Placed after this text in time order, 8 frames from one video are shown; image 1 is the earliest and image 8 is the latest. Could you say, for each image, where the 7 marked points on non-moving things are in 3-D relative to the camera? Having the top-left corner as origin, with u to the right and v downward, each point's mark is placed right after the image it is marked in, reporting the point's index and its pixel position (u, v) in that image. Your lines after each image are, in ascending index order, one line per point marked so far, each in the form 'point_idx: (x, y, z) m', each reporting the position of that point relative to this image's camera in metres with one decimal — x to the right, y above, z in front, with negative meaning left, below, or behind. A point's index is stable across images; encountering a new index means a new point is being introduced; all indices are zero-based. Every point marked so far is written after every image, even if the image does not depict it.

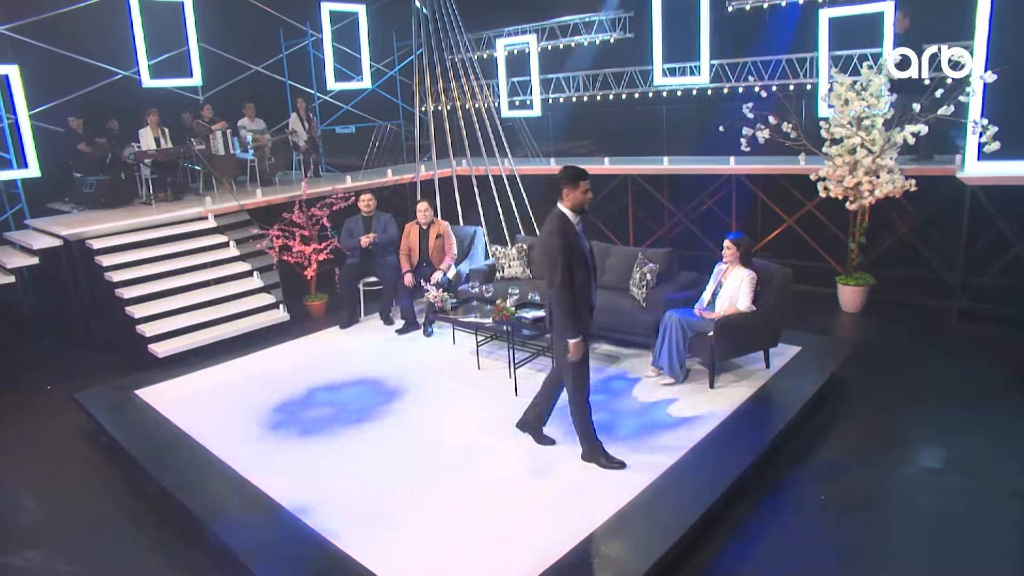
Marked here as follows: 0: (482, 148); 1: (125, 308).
0: (-0.4, +1.8, +9.7) m
1: (-4.2, -0.2, +7.9) m
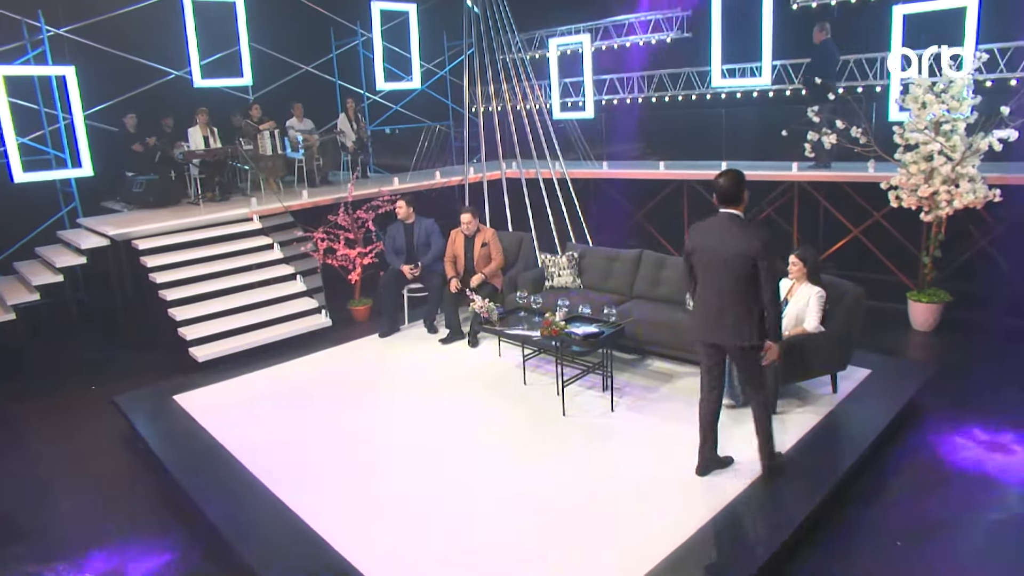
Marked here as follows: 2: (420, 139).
0: (+0.3, +1.7, +9.5) m
1: (-3.7, -0.3, +7.9) m
2: (-1.2, +2.0, +10.0) m
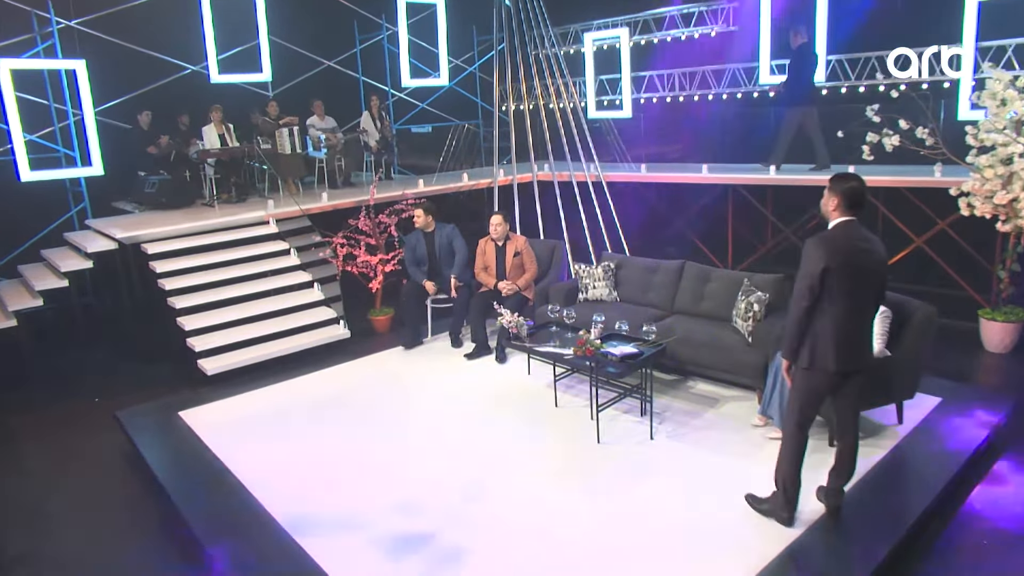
0: (+0.7, +1.6, +8.9) m
1: (-3.4, -0.3, +7.5) m
2: (-0.8, +1.9, +9.4) m
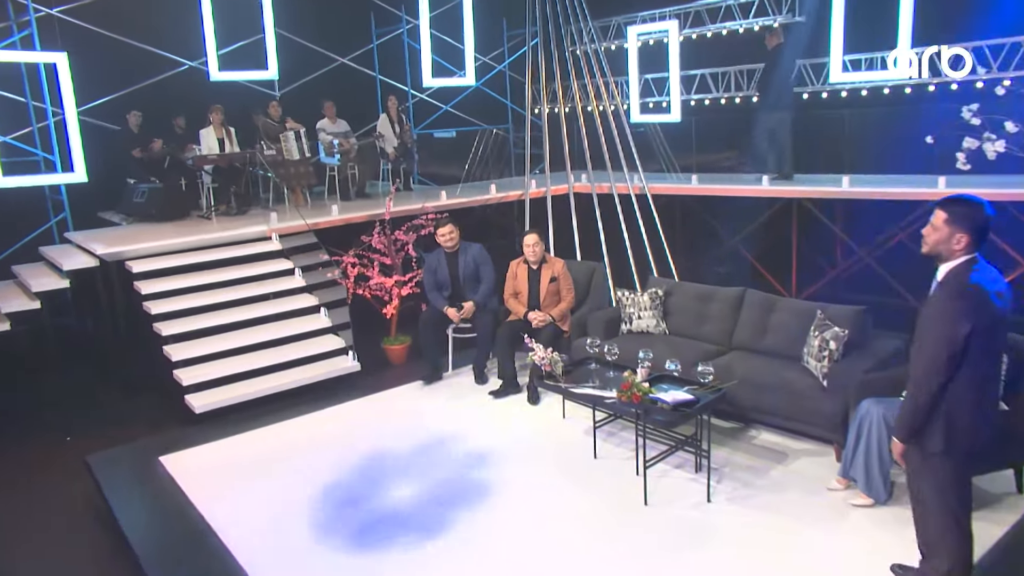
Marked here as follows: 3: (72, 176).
0: (+1.0, +1.4, +7.8) m
1: (-3.1, -0.5, +6.6) m
2: (-0.4, +1.6, +8.5) m
3: (-3.9, +1.0, +6.7) m
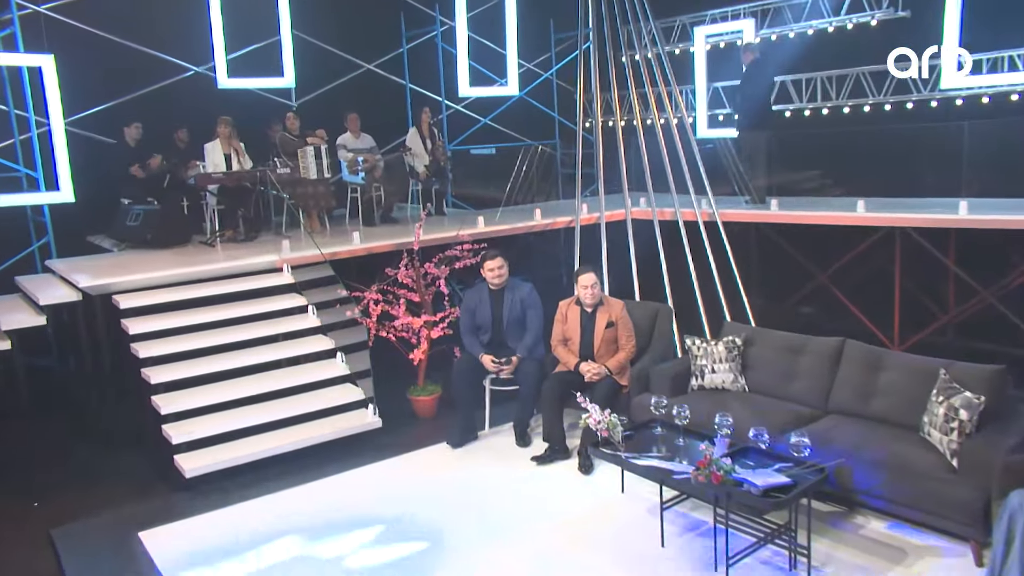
0: (+1.4, +1.0, +6.7) m
1: (-2.7, -0.8, +5.6) m
2: (+0.1, +1.3, +7.4) m
3: (-3.6, +0.7, +5.8) m
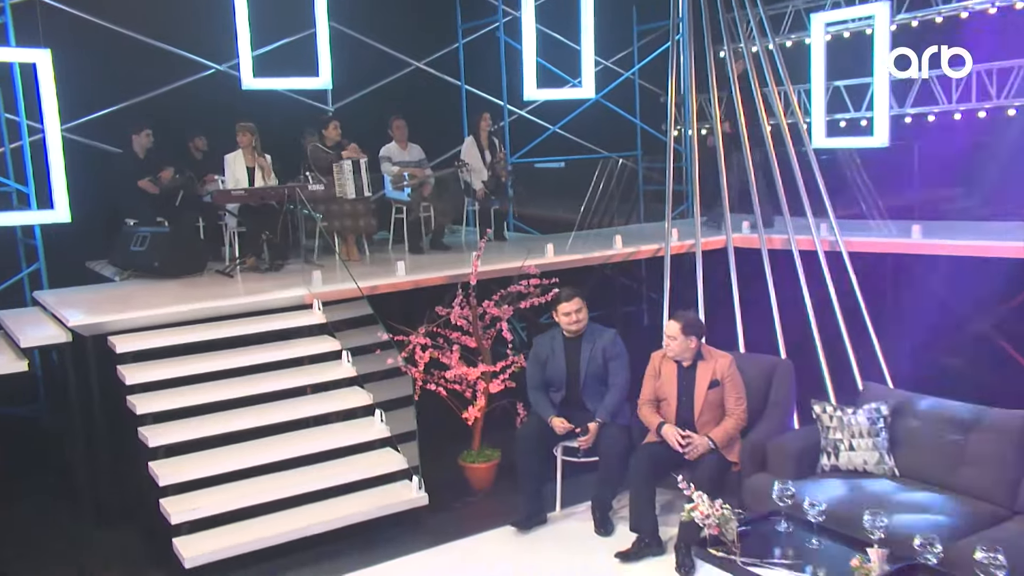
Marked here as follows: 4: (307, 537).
0: (+2.0, +0.6, +5.5) m
1: (-2.3, -1.1, +4.6) m
2: (+0.7, +0.9, +6.3) m
3: (-3.0, +0.5, +4.8) m
4: (-1.3, -1.6, +4.6) m
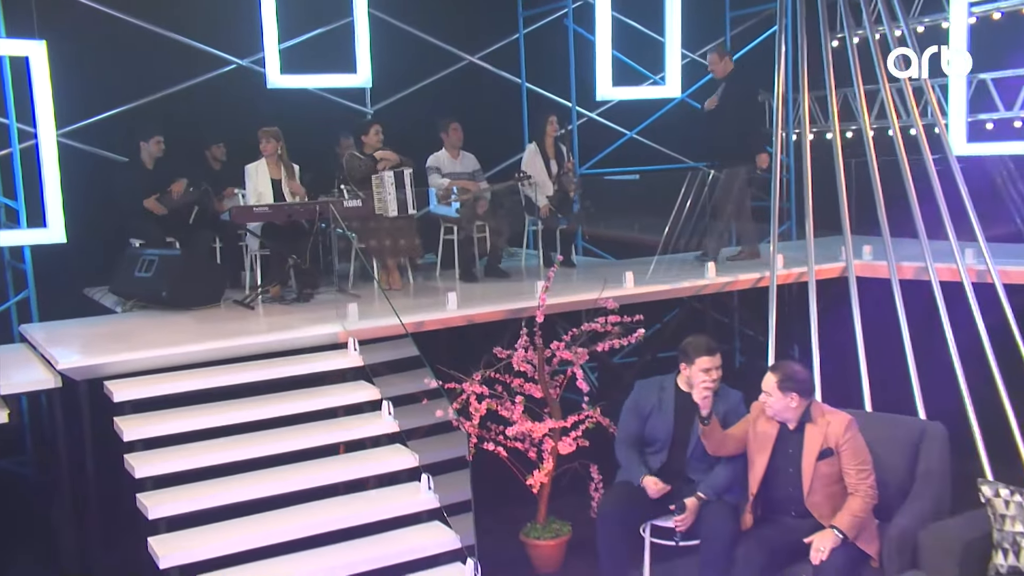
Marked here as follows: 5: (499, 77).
0: (+2.5, +0.4, +4.5) m
1: (-1.9, -1.3, +3.7) m
2: (+1.2, +0.7, +5.3) m
3: (-2.6, +0.3, +4.0) m
4: (-0.9, -1.8, +3.7) m
5: (-0.1, +1.8, +6.4) m
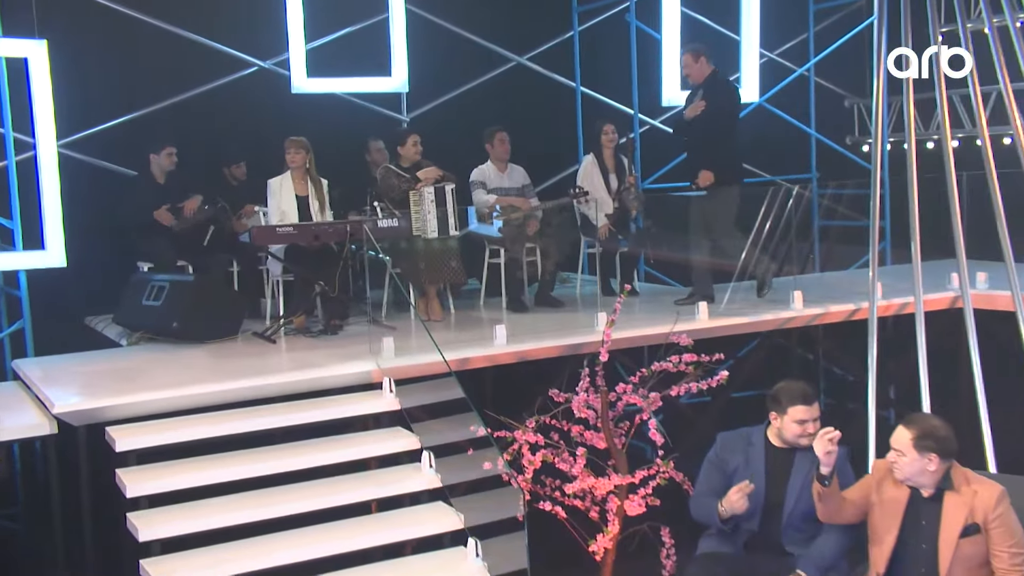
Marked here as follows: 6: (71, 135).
0: (+2.8, +0.2, +3.8) m
1: (-1.6, -1.4, +3.2) m
2: (+1.5, +0.5, +4.7) m
3: (-2.3, +0.1, +3.5) m
4: (-0.6, -1.9, +3.1) m
5: (+0.2, +1.6, +5.8) m
6: (-2.6, +0.9, +4.5) m
